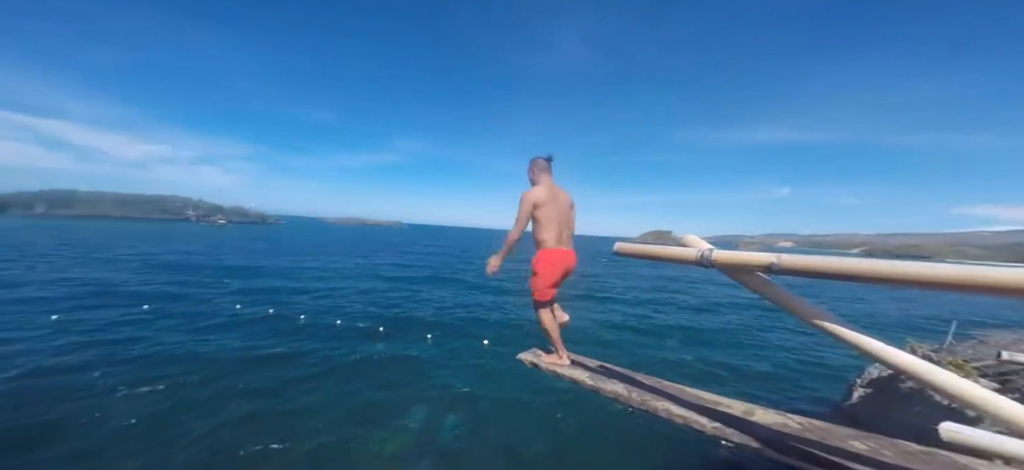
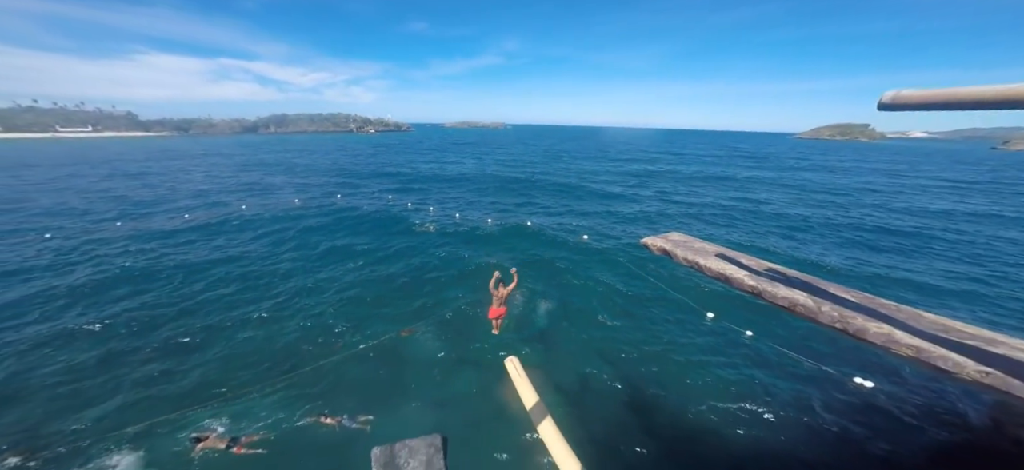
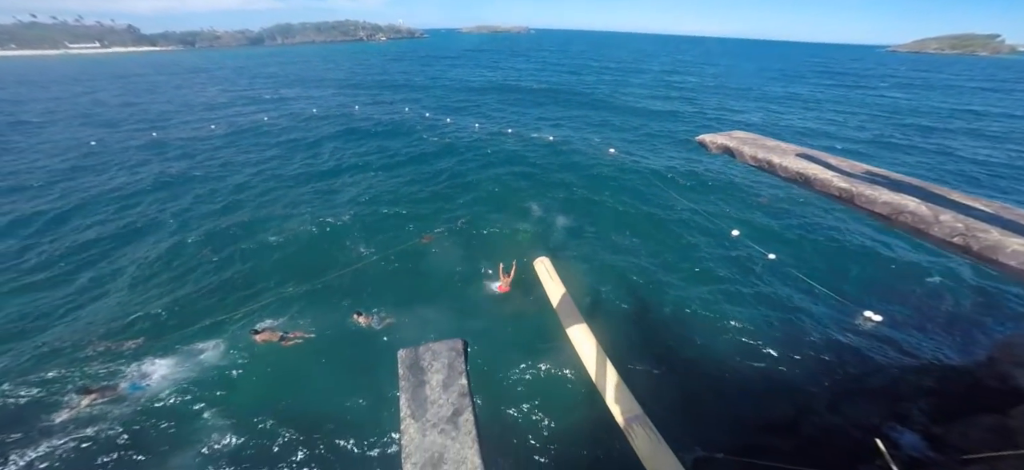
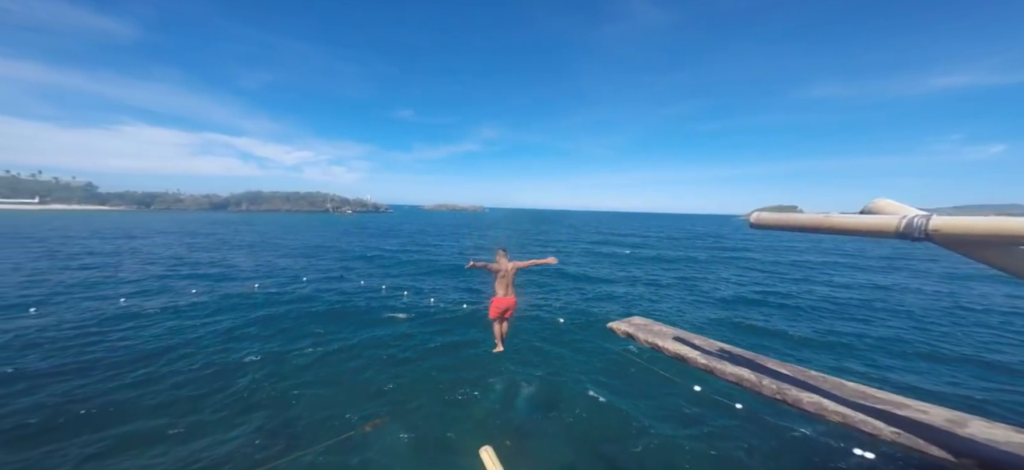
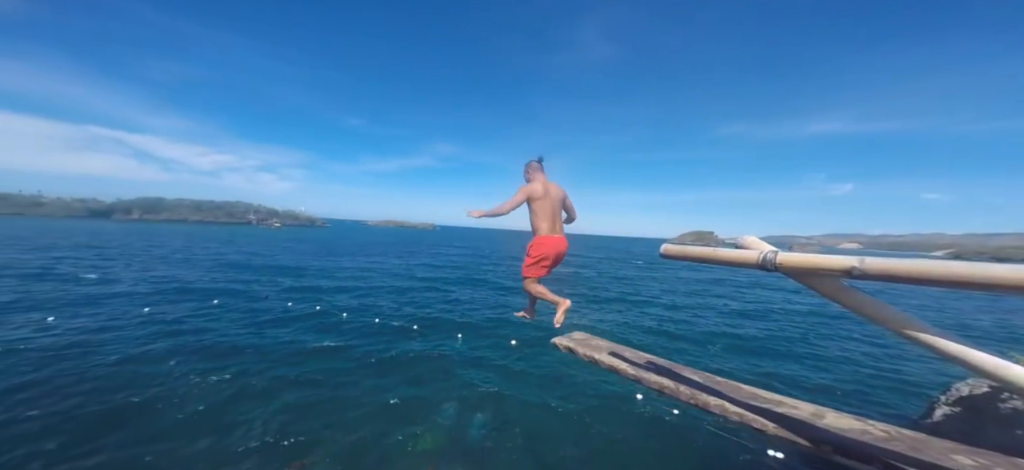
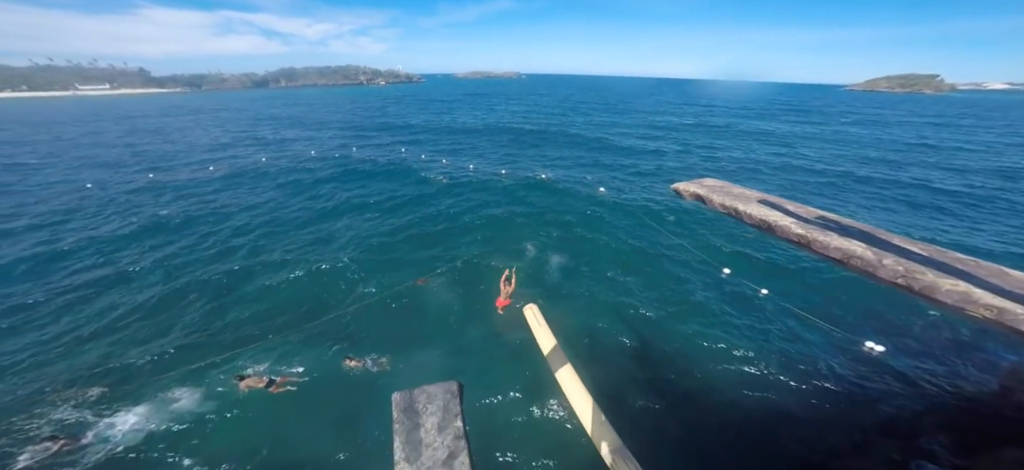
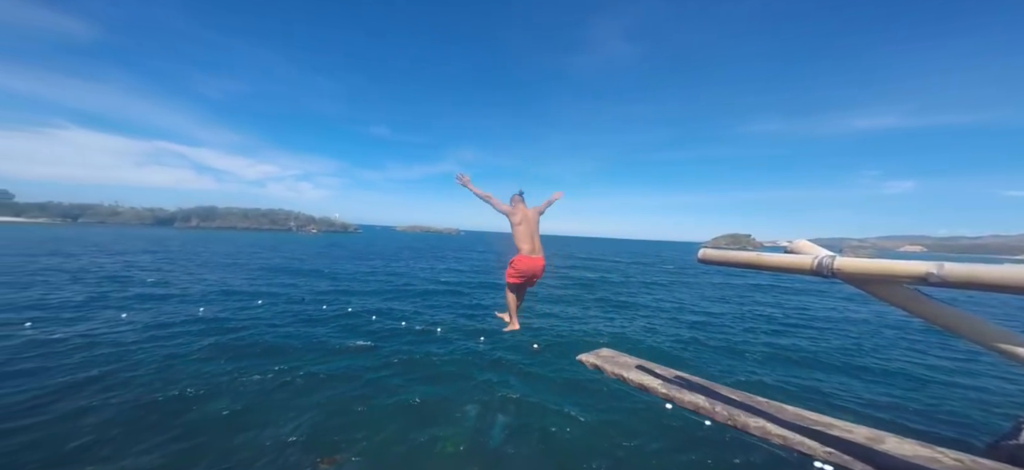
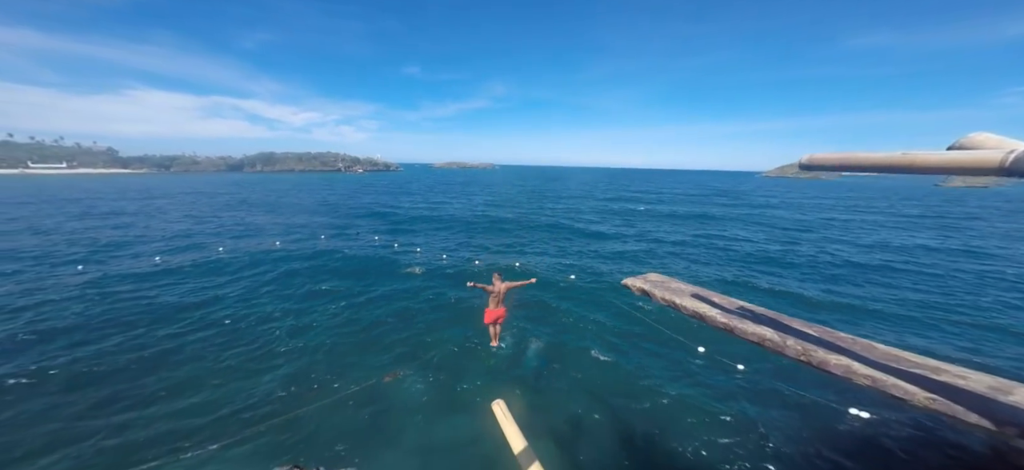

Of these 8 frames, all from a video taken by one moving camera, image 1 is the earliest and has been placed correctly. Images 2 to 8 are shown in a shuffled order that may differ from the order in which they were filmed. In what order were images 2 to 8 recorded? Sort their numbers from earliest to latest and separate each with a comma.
5, 7, 4, 8, 2, 6, 3
